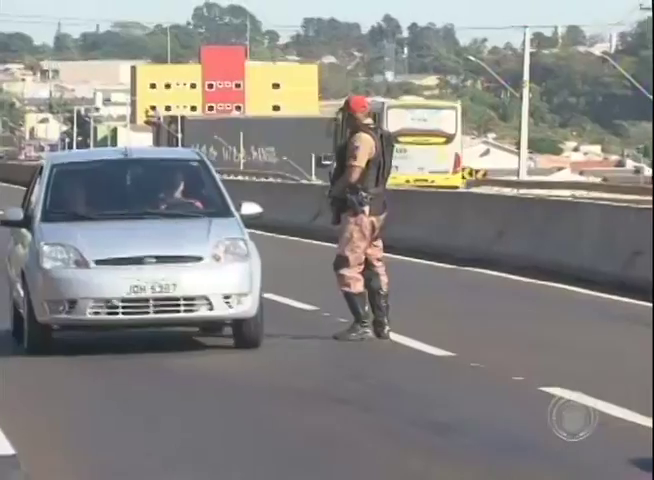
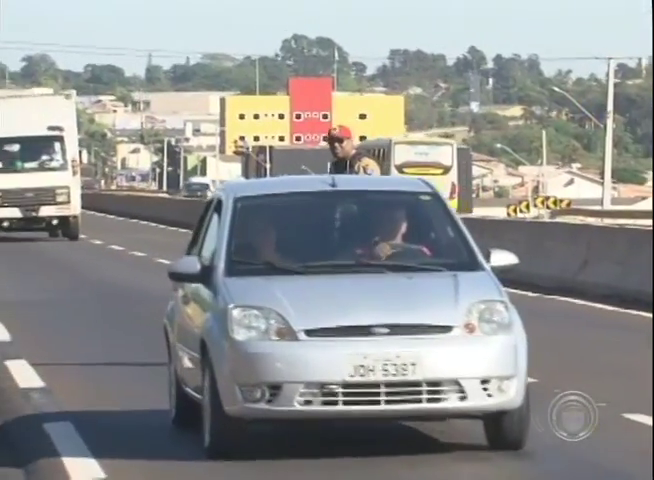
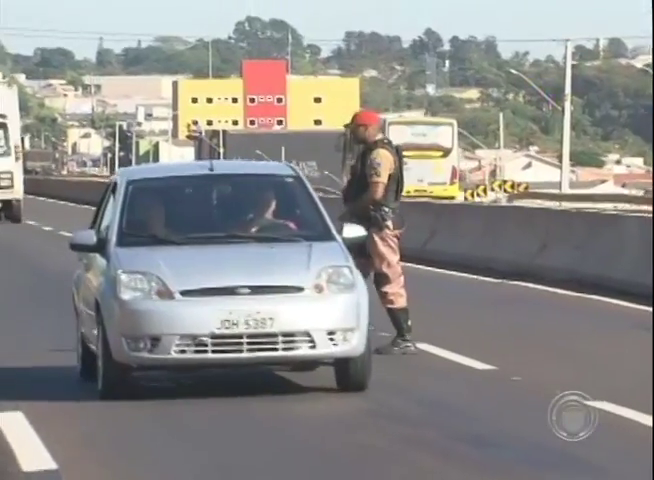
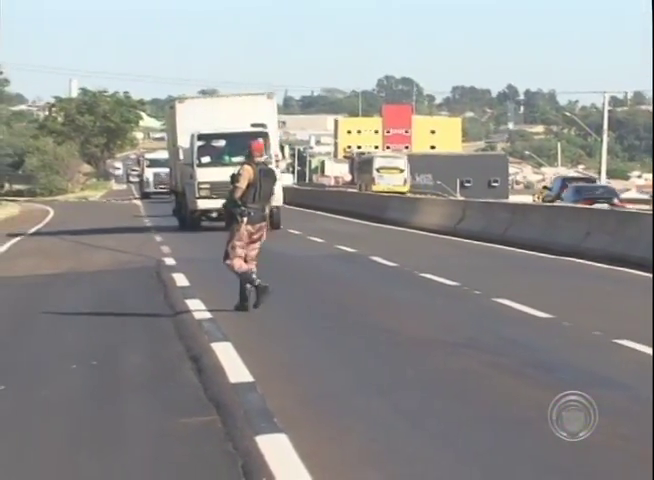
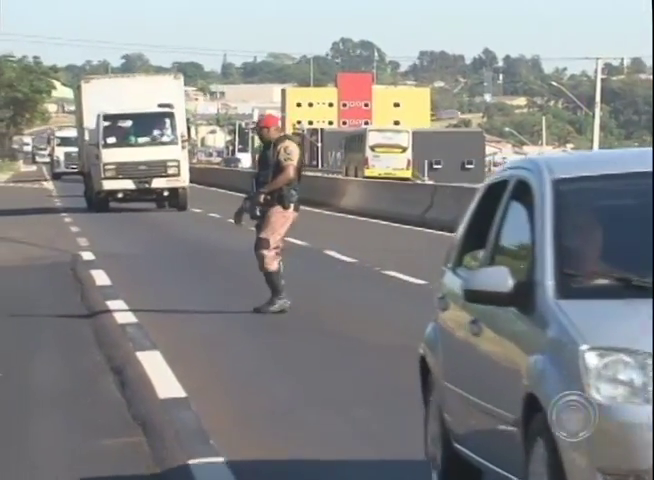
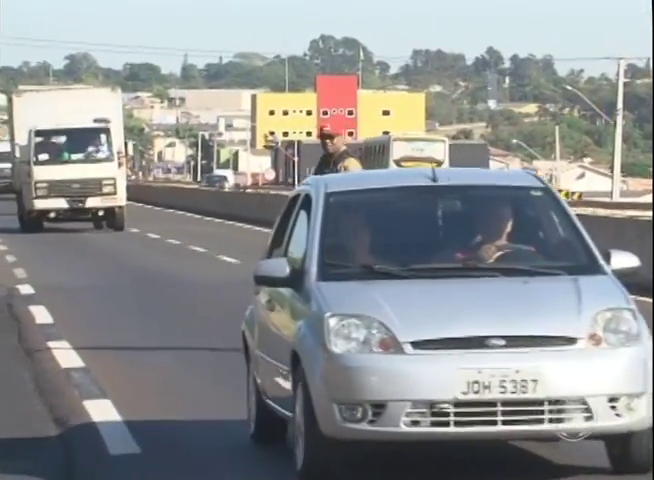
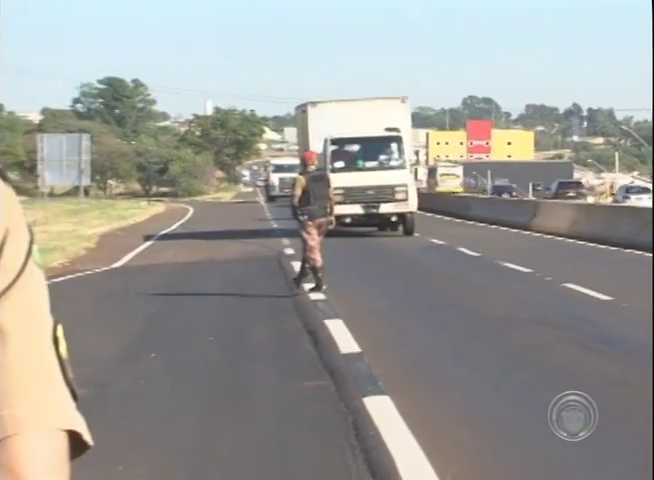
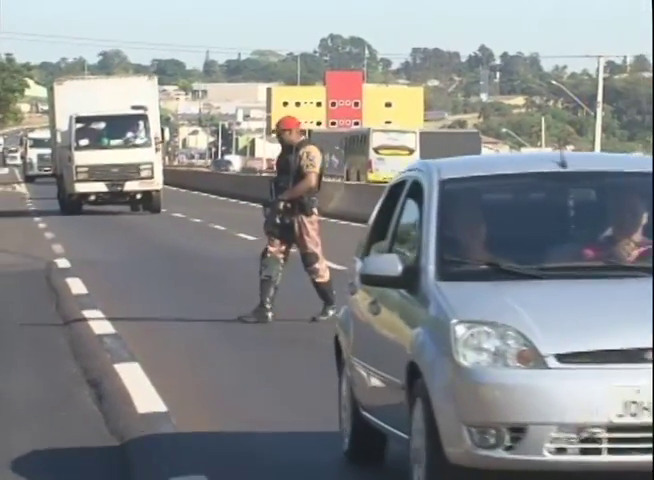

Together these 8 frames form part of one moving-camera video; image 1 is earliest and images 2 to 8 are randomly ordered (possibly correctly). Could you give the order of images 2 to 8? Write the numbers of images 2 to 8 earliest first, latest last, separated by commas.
3, 2, 6, 8, 5, 4, 7
